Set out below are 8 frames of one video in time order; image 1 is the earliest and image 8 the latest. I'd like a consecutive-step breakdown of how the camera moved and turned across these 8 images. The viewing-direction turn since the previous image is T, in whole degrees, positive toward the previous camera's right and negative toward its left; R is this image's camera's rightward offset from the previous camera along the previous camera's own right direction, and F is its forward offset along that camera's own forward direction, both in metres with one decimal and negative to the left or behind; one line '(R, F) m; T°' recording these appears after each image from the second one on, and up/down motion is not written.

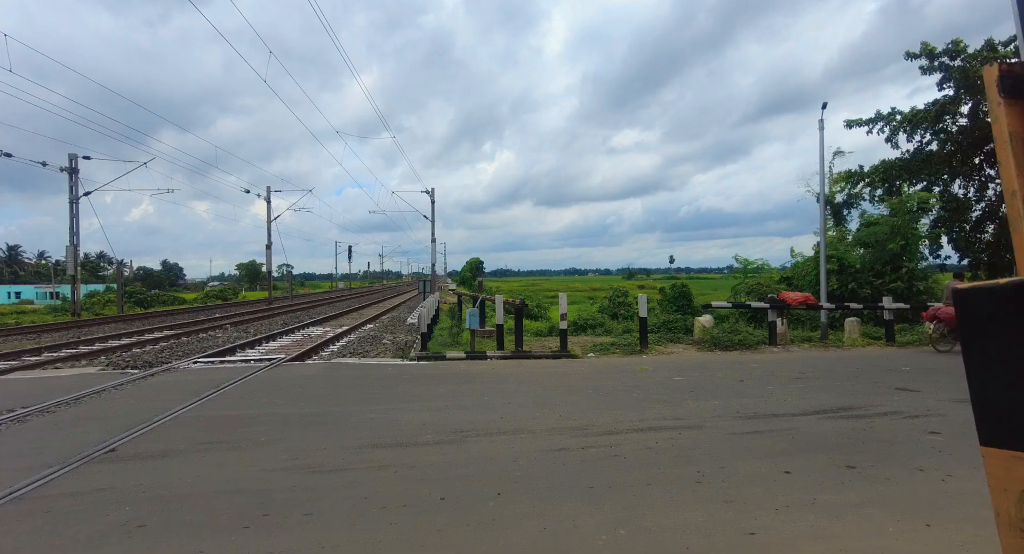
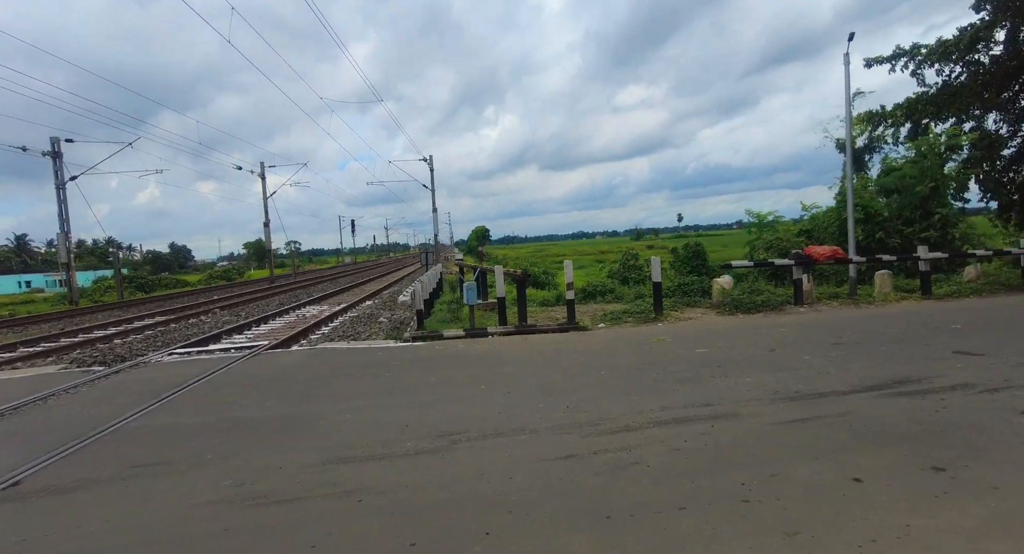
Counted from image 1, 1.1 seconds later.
(+0.1, +0.9) m; -1°
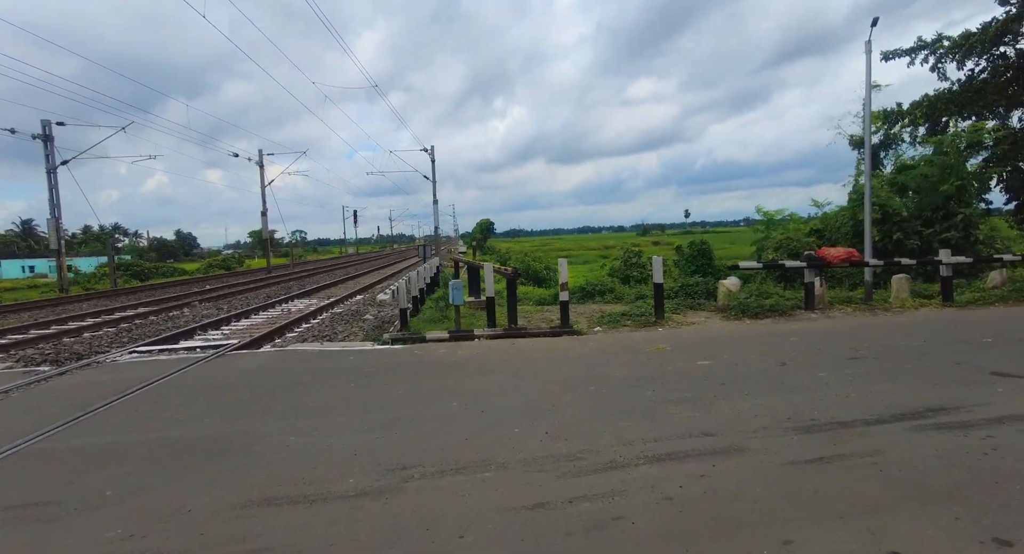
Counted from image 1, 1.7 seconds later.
(+0.3, +0.6) m; -1°
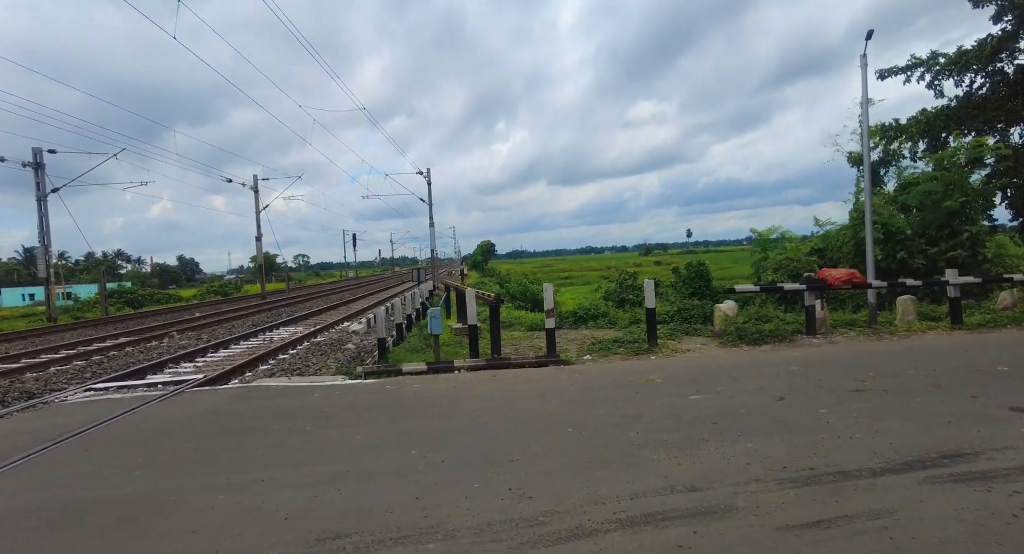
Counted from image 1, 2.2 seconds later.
(+0.3, +0.4) m; 0°
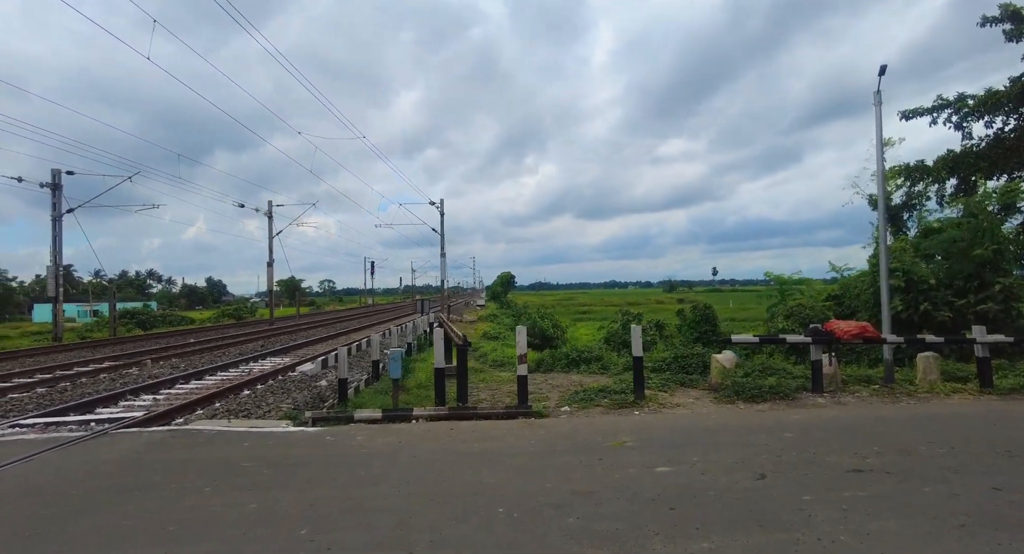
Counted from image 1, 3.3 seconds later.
(+0.8, +0.6) m; -3°
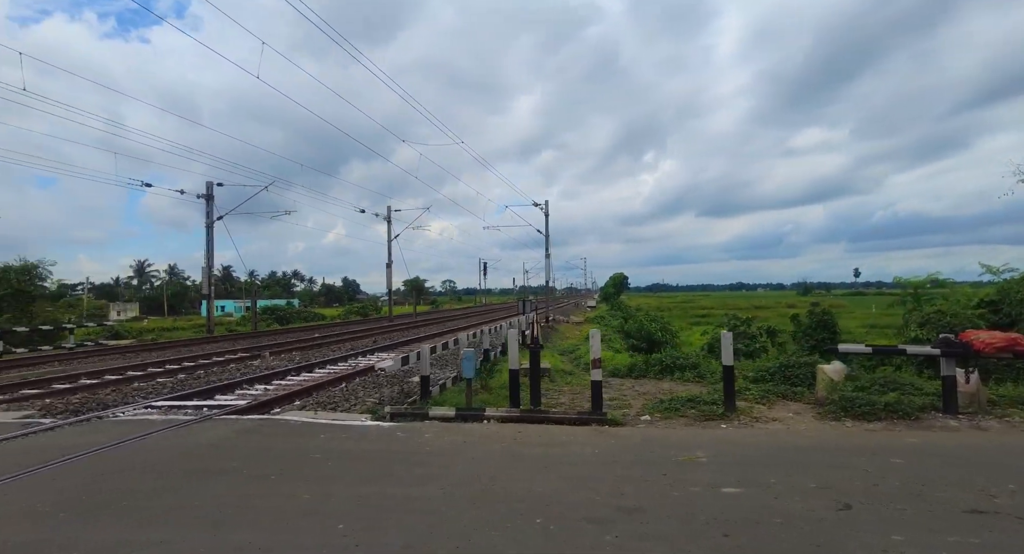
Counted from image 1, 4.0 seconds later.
(+0.6, +0.2) m; -13°
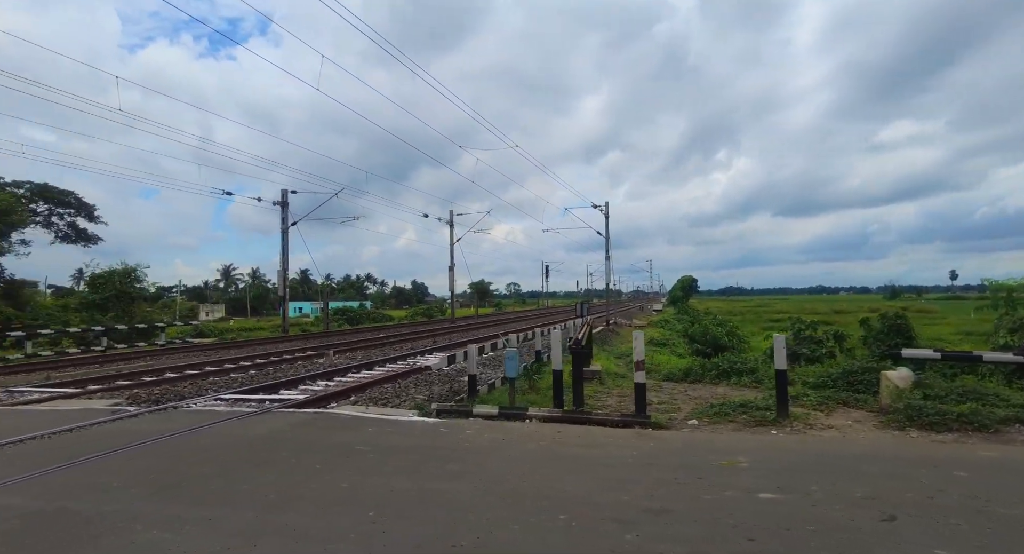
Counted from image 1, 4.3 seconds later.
(+0.3, -0.1) m; -7°
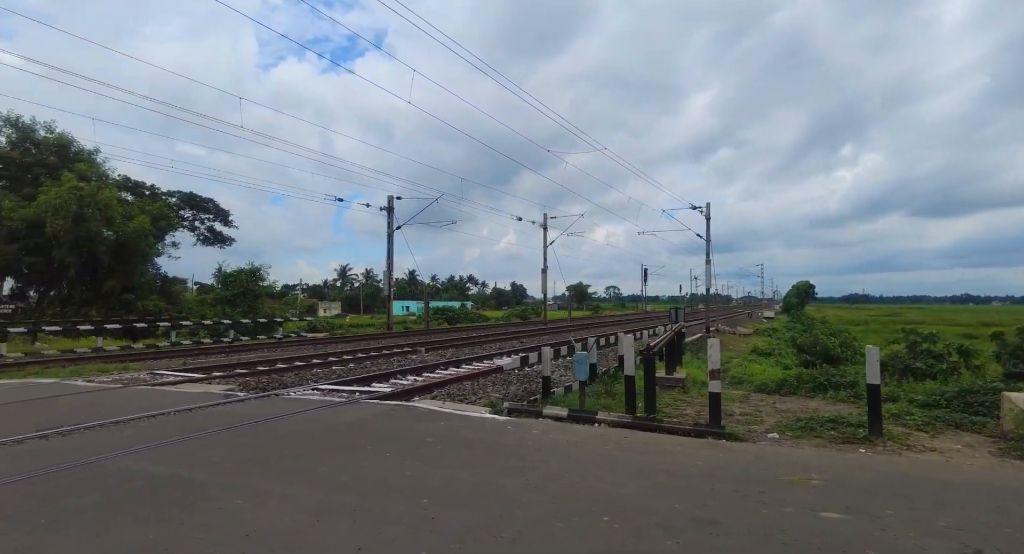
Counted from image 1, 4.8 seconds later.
(+0.4, -0.1) m; -11°
